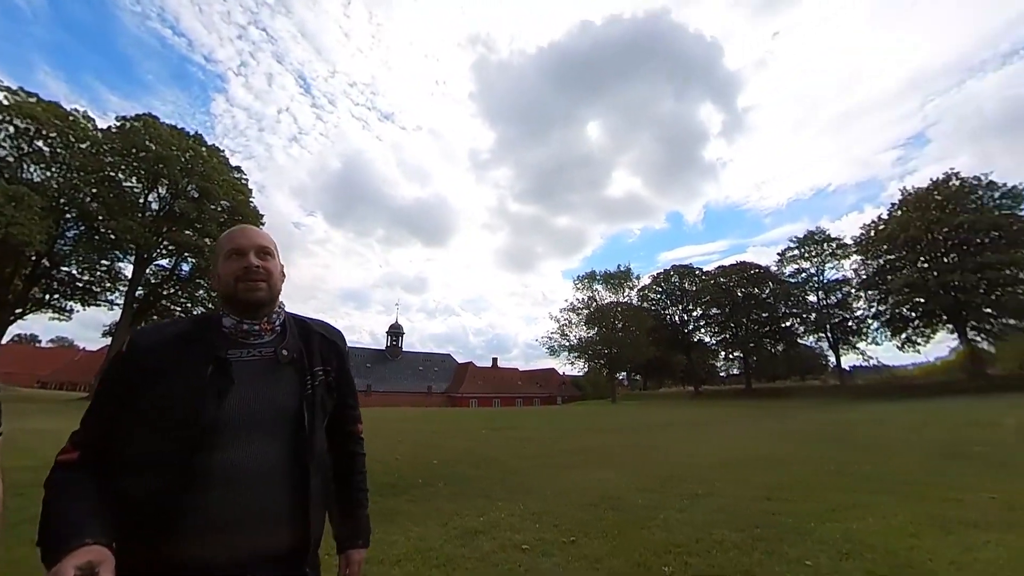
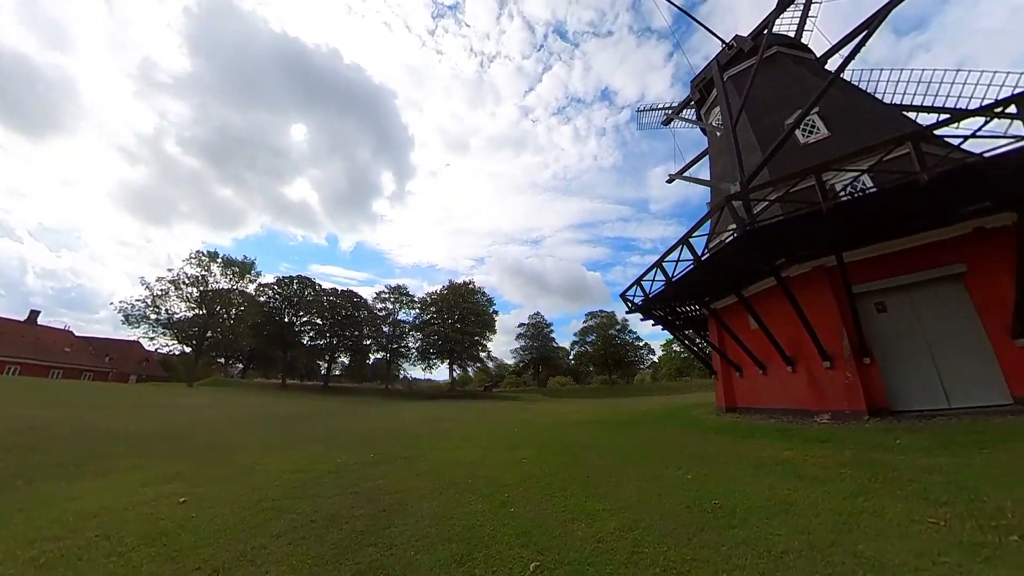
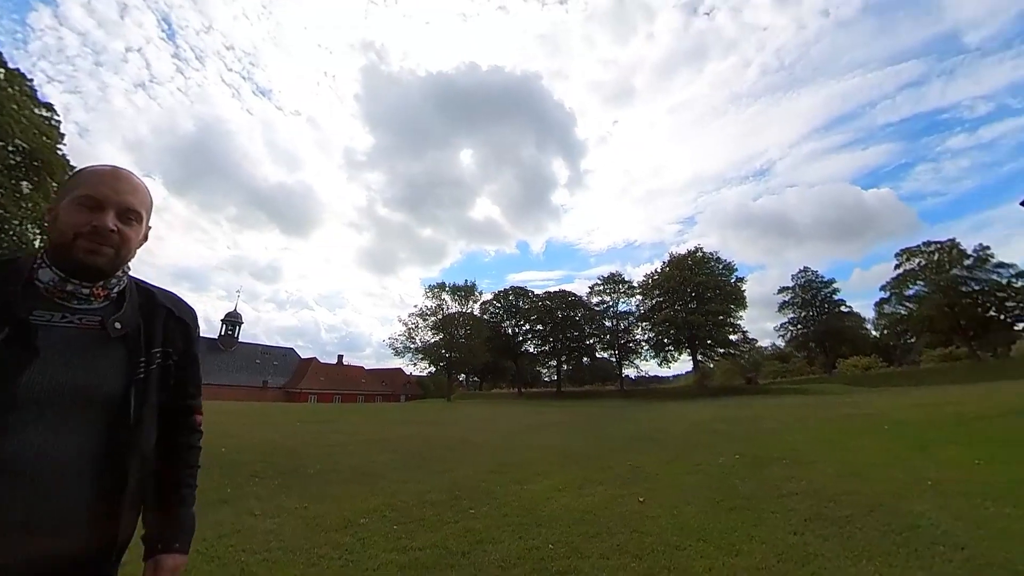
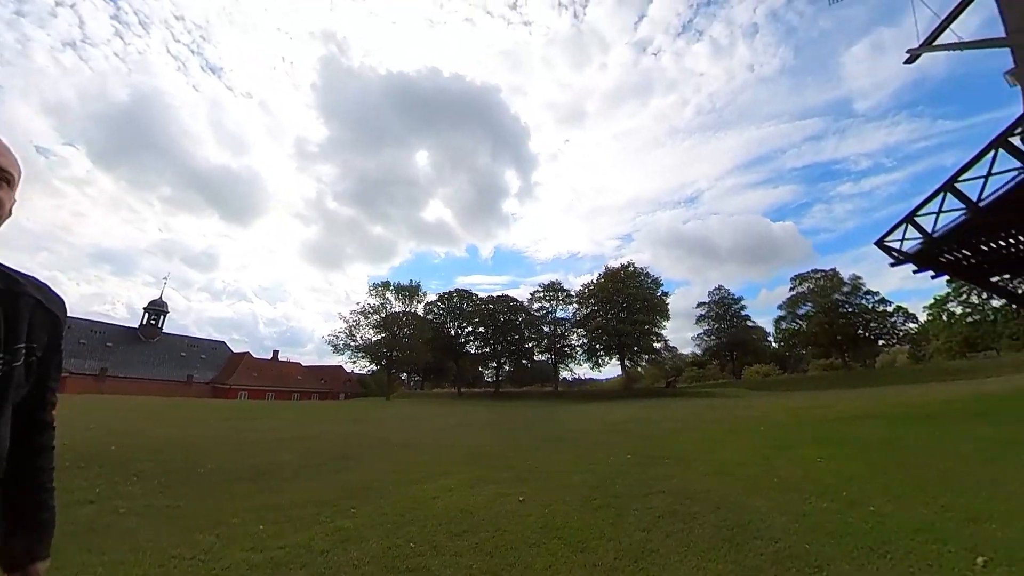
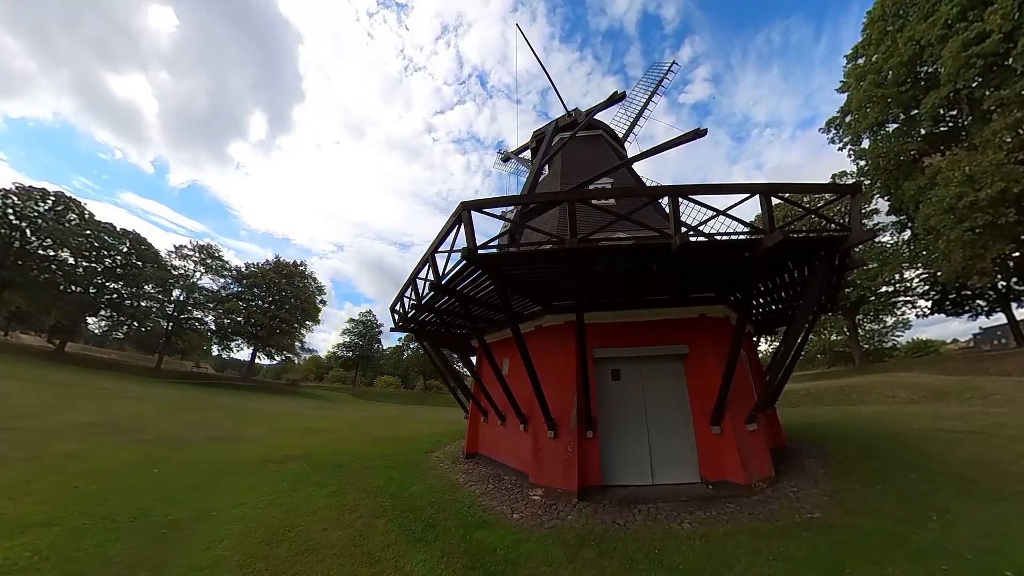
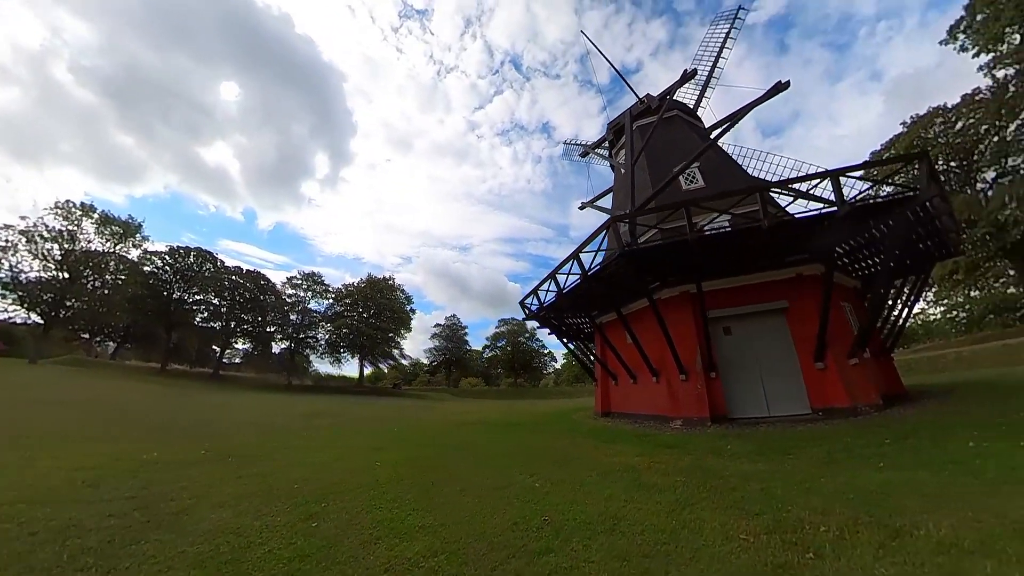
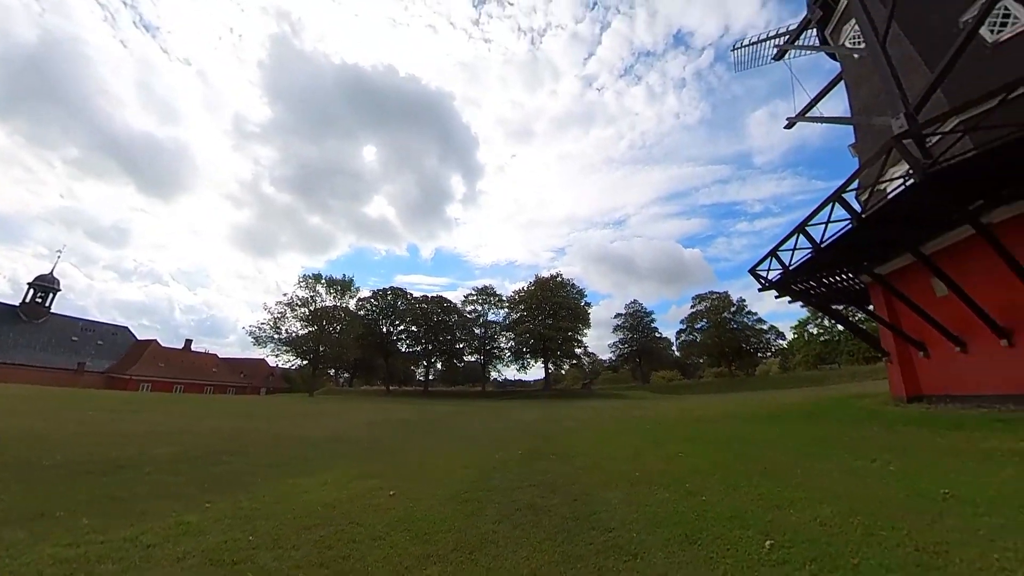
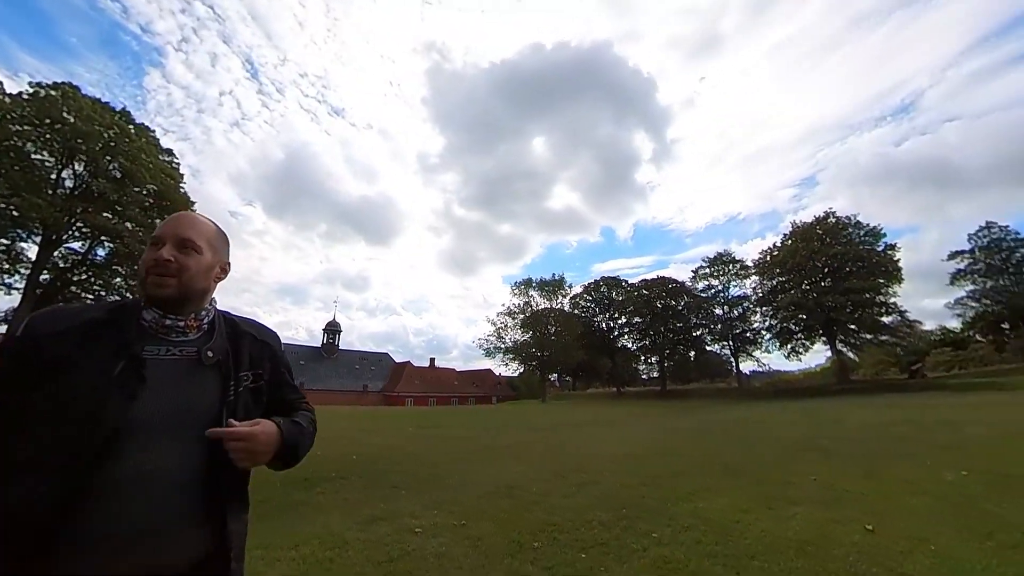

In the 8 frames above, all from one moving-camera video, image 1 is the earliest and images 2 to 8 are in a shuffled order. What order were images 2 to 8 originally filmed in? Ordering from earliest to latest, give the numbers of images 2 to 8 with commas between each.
8, 3, 4, 7, 2, 6, 5
